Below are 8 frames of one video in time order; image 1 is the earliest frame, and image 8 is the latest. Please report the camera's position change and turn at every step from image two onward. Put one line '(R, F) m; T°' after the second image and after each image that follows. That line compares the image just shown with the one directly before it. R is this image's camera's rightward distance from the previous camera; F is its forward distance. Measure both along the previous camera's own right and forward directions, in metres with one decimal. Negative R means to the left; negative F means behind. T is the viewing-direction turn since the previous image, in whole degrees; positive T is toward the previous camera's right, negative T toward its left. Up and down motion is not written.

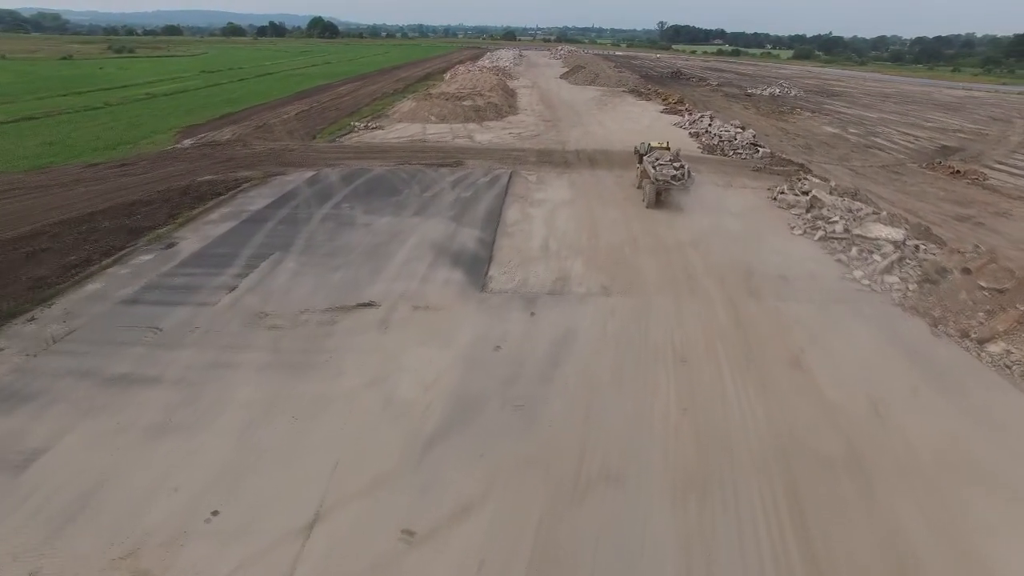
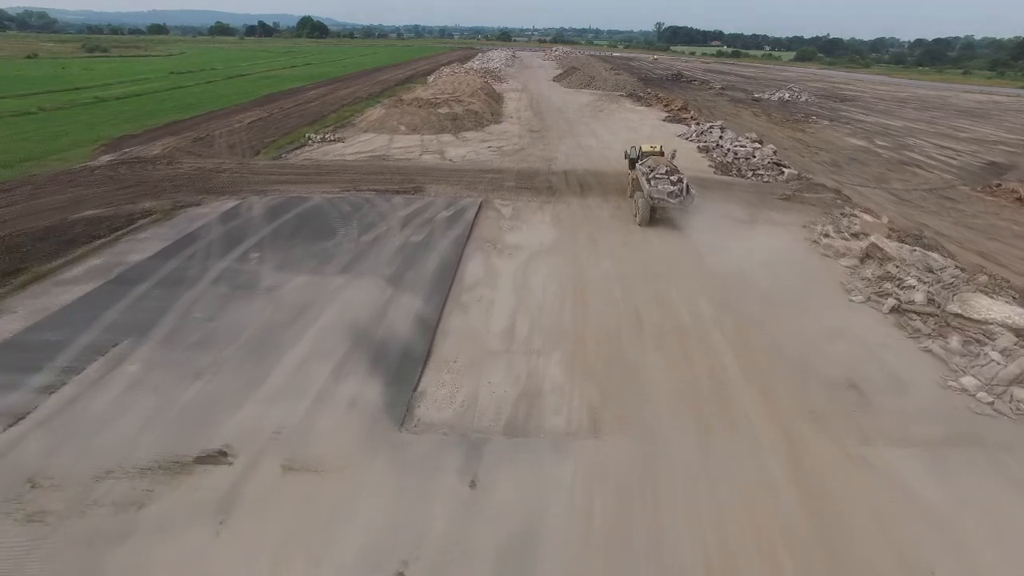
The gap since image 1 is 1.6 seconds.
(+0.6, +3.8) m; 0°
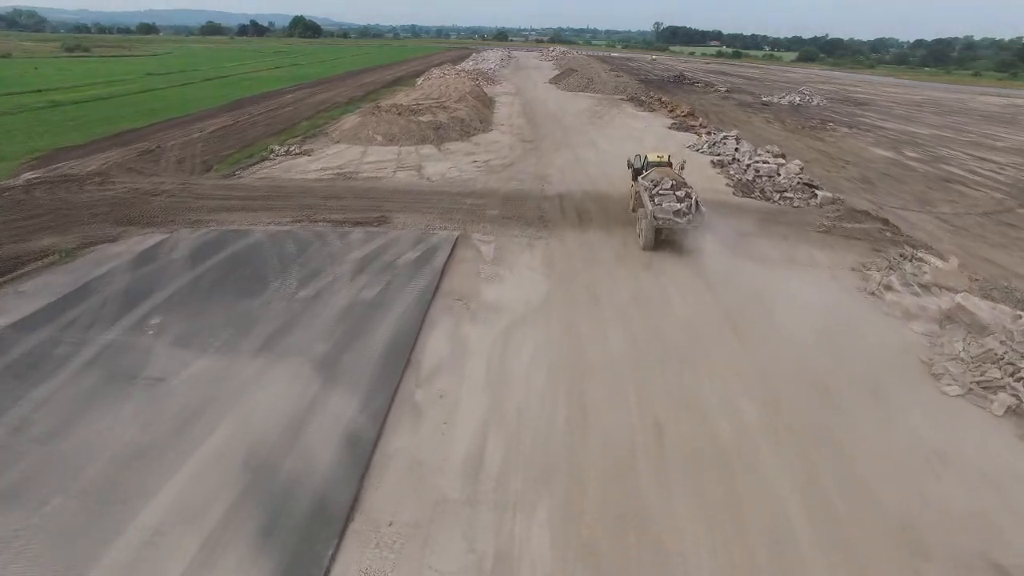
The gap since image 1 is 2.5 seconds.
(+0.3, +2.8) m; 0°
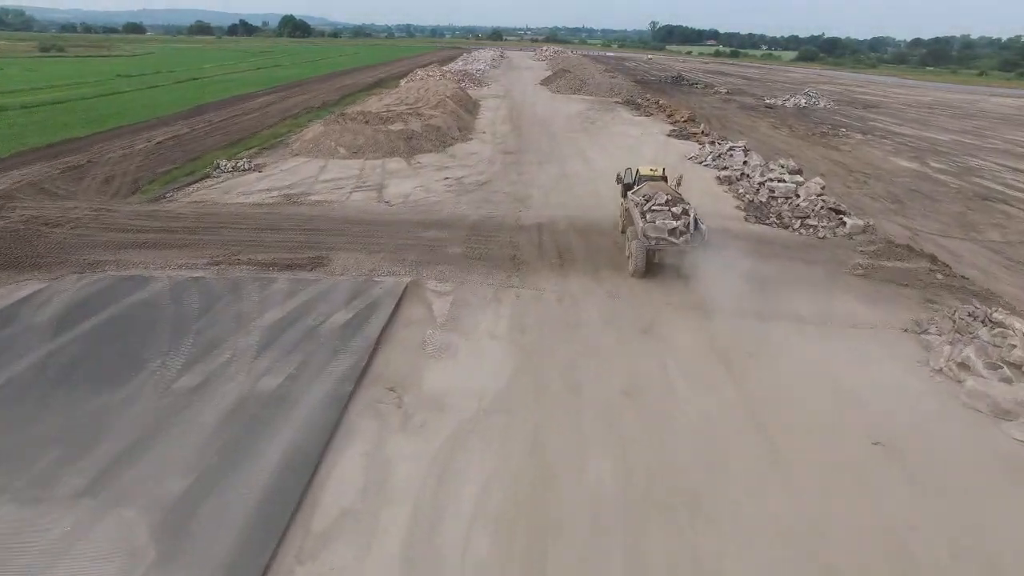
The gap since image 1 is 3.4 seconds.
(+0.5, +2.6) m; 0°
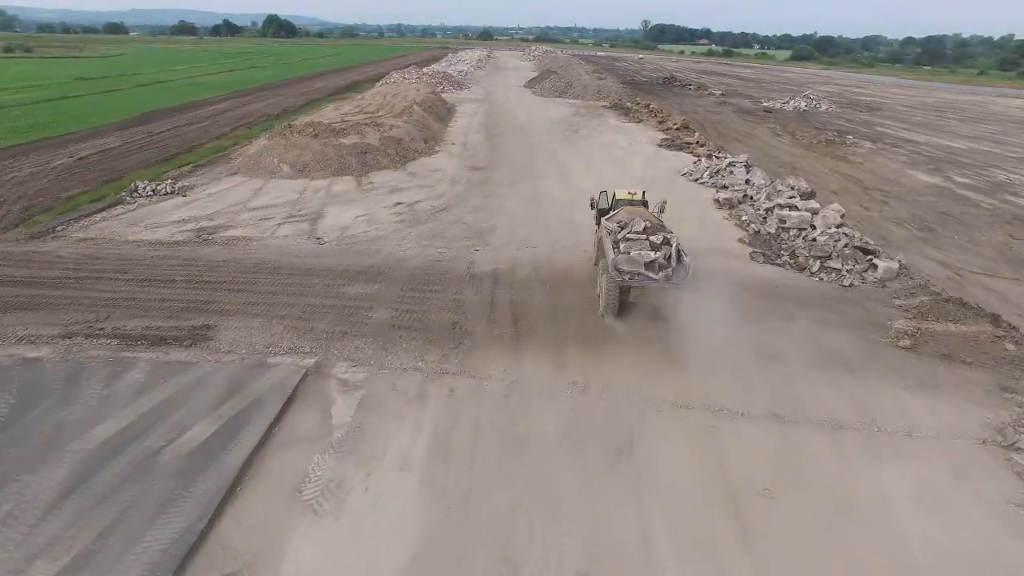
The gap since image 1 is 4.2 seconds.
(+0.7, +2.6) m; +1°
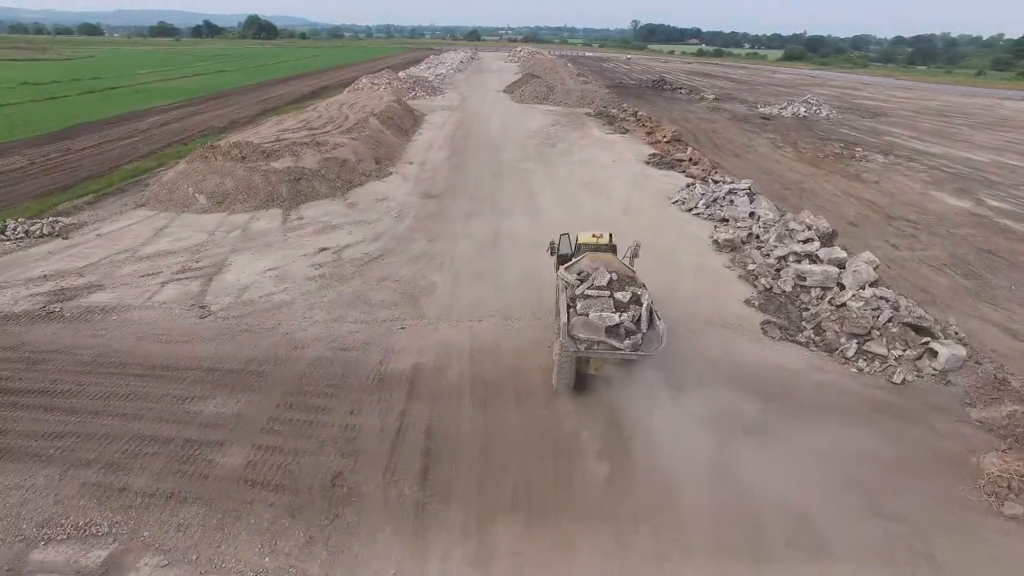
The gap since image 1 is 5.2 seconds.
(+0.7, +2.8) m; +1°
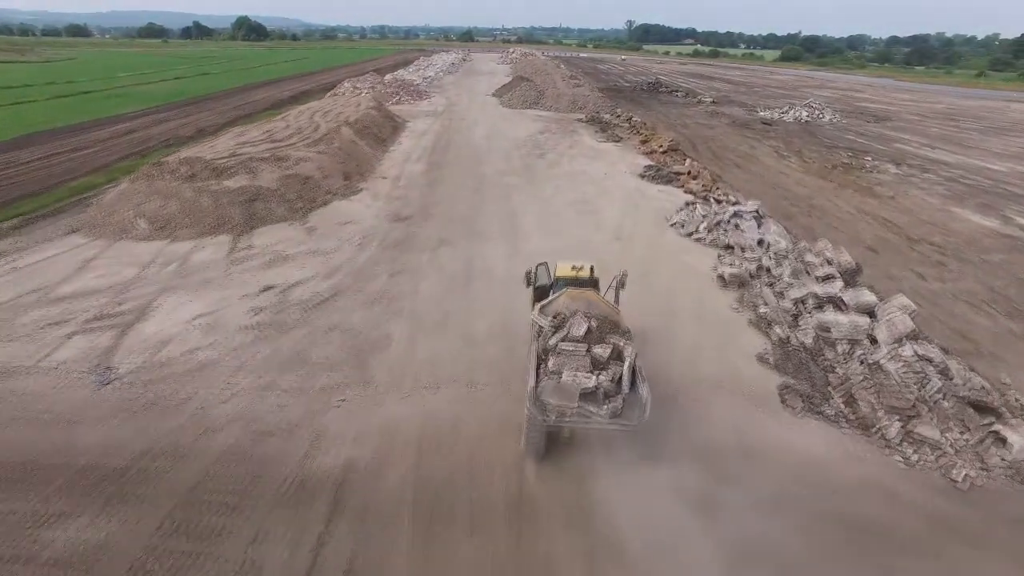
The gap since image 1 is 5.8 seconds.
(+0.4, +1.6) m; 0°
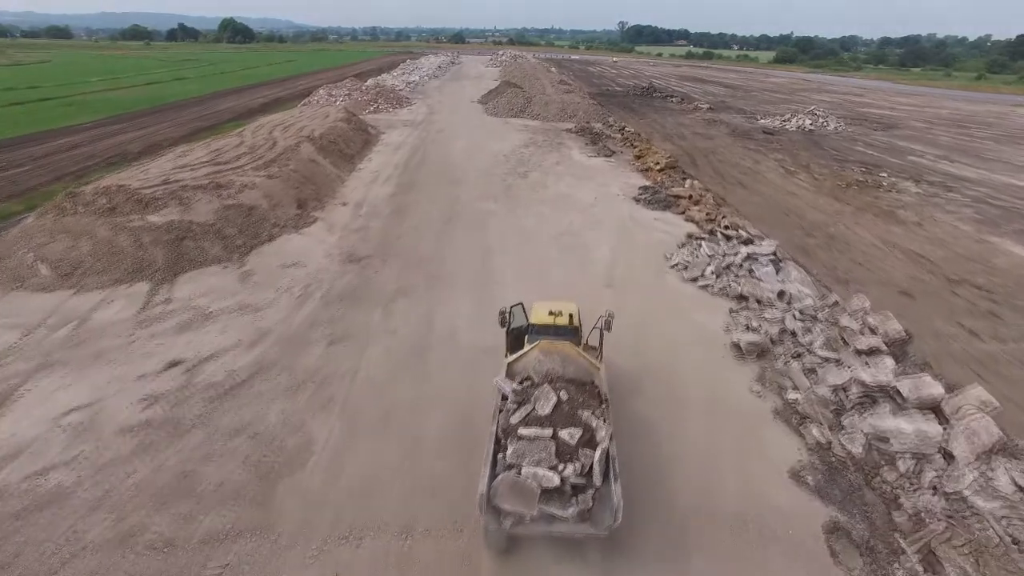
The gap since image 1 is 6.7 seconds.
(+0.4, +2.1) m; +1°
